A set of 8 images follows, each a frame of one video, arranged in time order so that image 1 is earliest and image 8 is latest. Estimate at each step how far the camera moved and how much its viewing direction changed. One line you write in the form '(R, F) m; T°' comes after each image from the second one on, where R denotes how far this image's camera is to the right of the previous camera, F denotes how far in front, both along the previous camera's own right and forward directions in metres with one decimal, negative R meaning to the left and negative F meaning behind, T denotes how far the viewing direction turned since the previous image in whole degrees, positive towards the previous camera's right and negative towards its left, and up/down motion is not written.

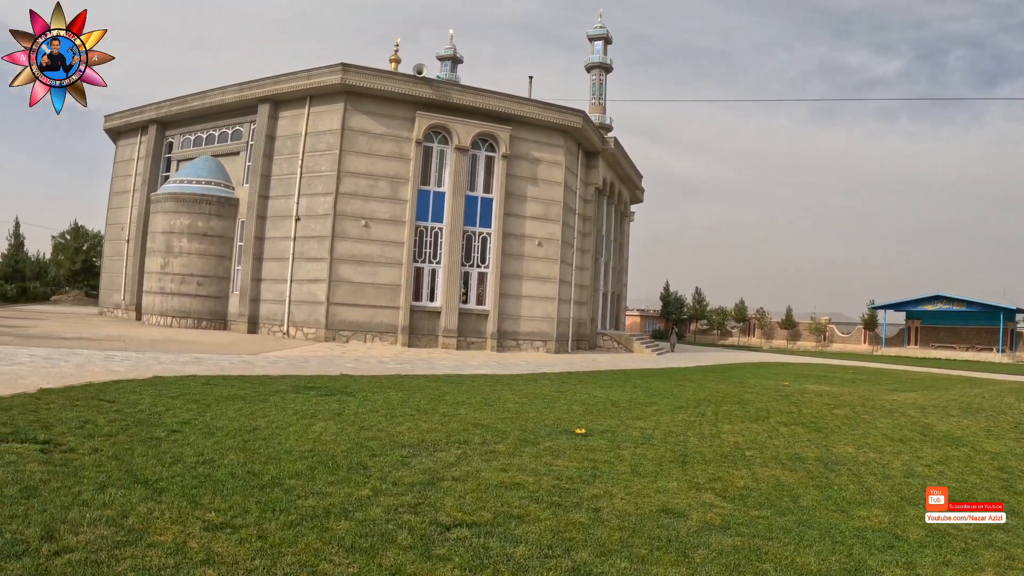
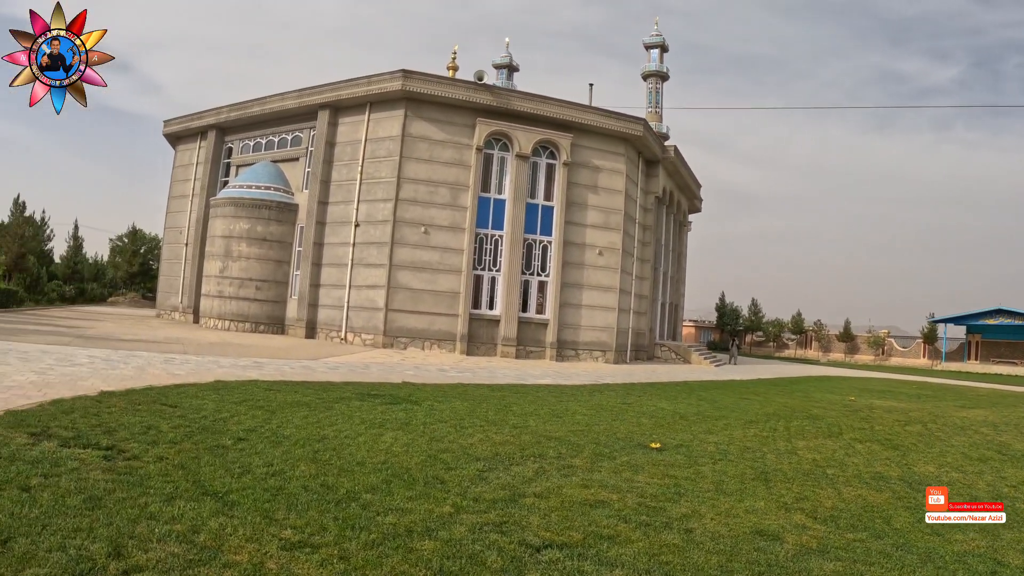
(-0.7, +0.8) m; -3°
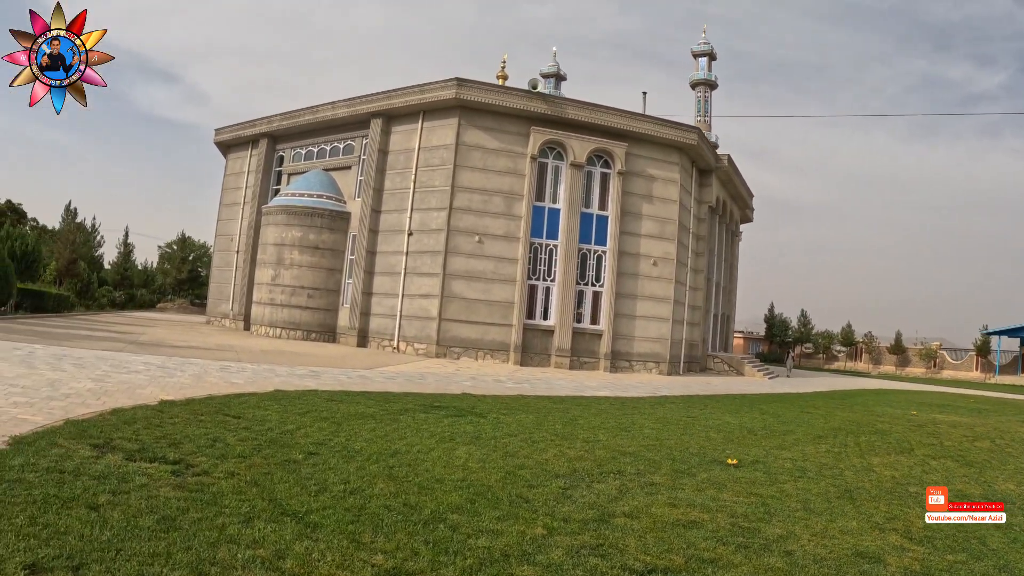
(-0.8, +0.7) m; -2°
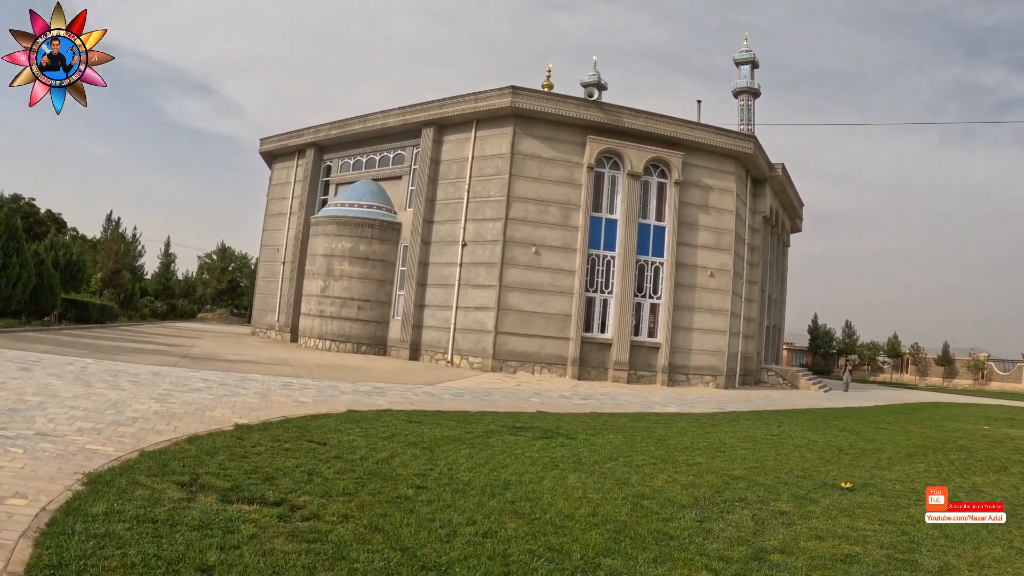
(-1.3, +1.1) m; -1°
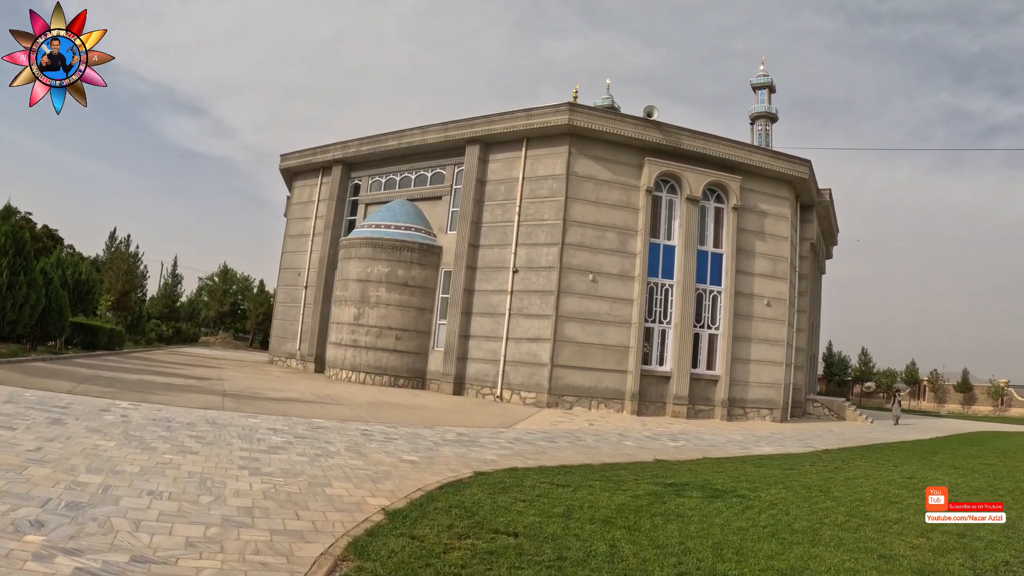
(-2.5, +2.3) m; +2°
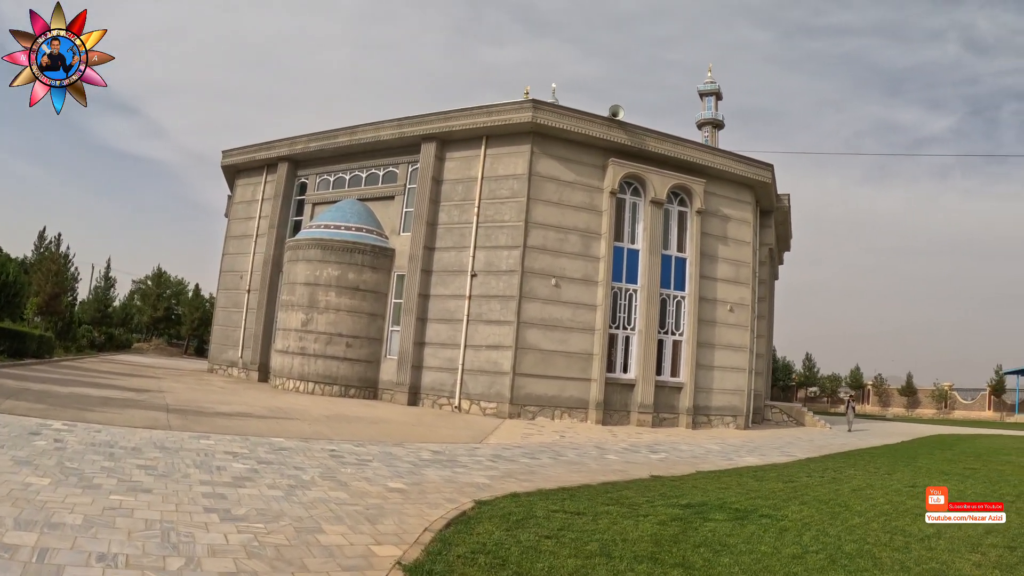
(-0.7, +1.0) m; +5°
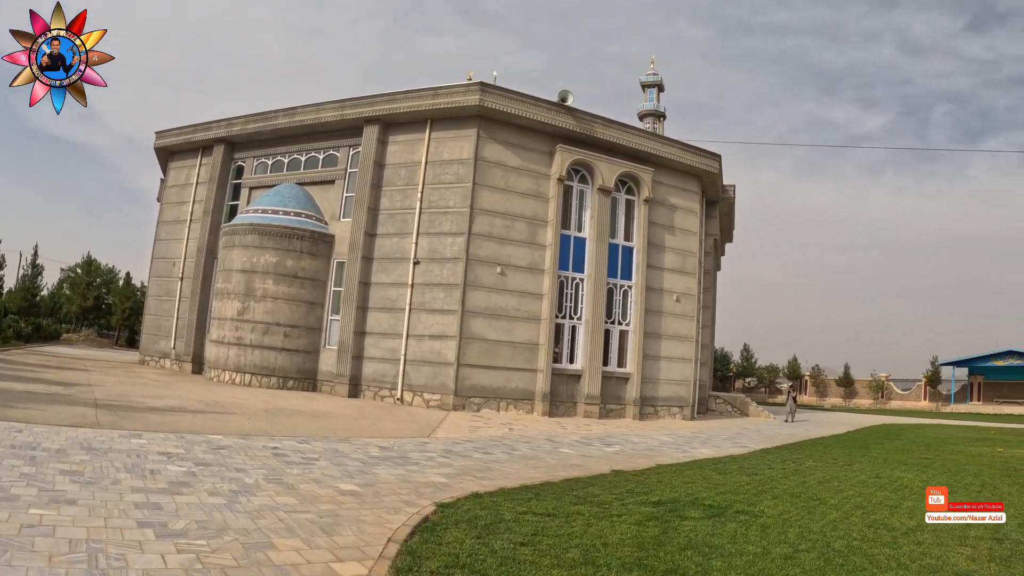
(-0.2, +0.4) m; +4°
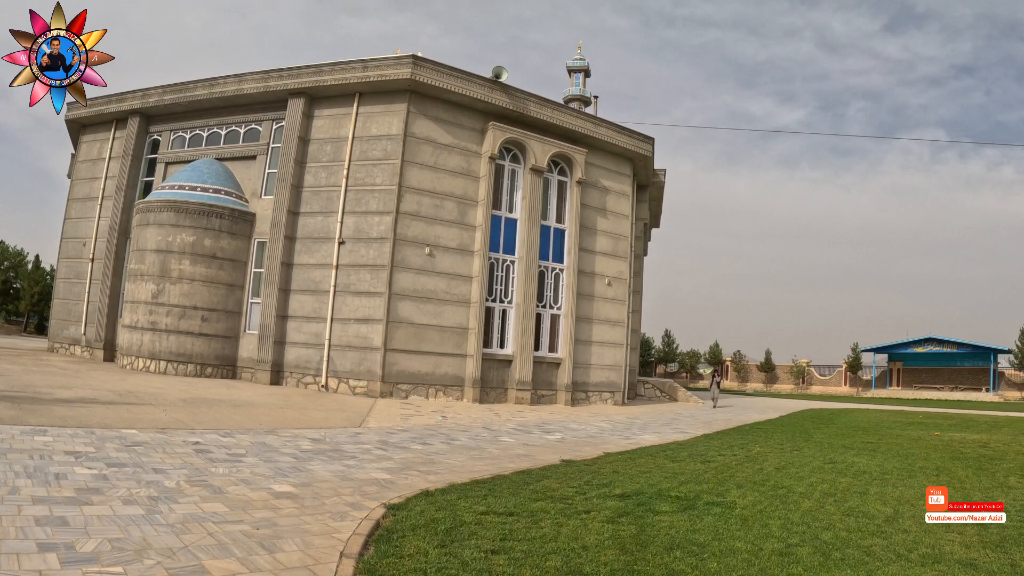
(-0.3, +0.6) m; +6°
